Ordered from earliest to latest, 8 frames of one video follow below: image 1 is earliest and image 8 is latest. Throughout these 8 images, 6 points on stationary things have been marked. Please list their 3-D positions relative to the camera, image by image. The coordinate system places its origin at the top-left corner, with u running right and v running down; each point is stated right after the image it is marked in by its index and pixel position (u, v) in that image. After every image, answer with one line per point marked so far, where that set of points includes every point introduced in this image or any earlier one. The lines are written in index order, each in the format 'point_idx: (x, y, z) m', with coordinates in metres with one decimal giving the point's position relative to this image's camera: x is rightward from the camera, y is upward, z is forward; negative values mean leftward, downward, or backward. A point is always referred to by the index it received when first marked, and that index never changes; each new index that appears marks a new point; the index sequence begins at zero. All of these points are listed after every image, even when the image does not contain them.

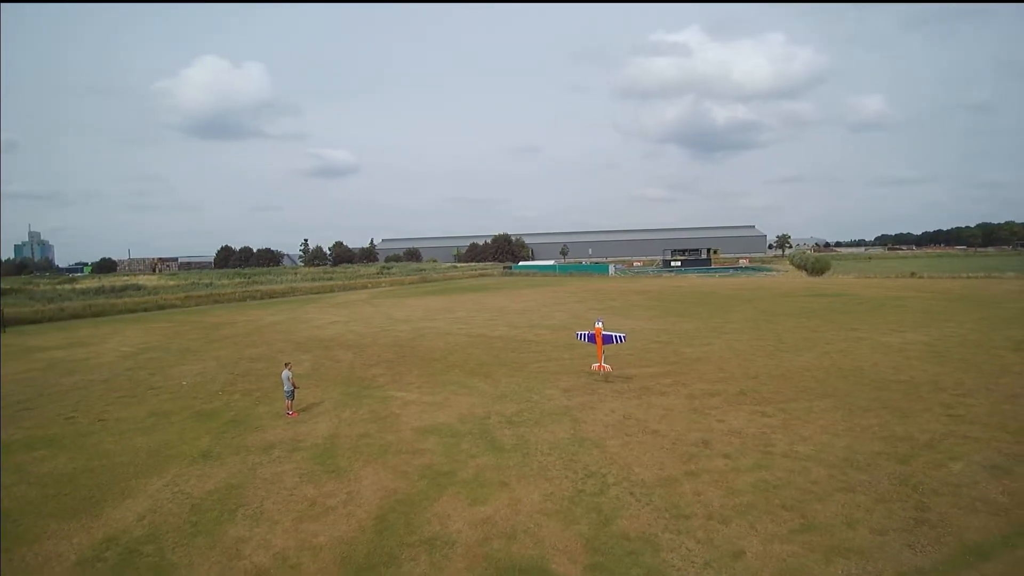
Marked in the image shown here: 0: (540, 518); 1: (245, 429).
0: (+0.4, -3.6, +8.2) m
1: (-6.3, -3.3, +12.4) m
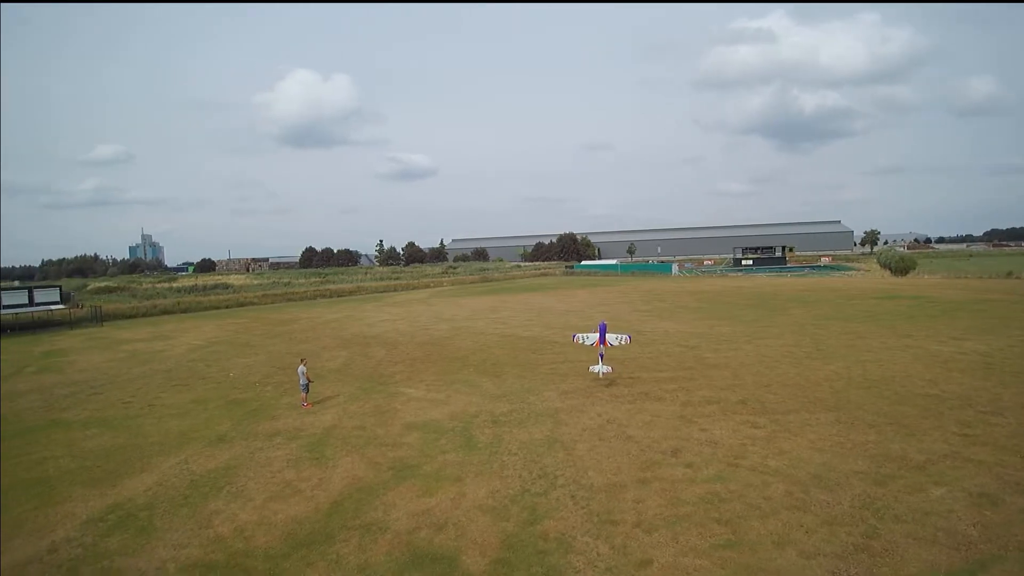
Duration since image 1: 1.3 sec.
0: (-0.6, -3.7, +8.7) m
1: (-6.6, -3.4, +13.8) m
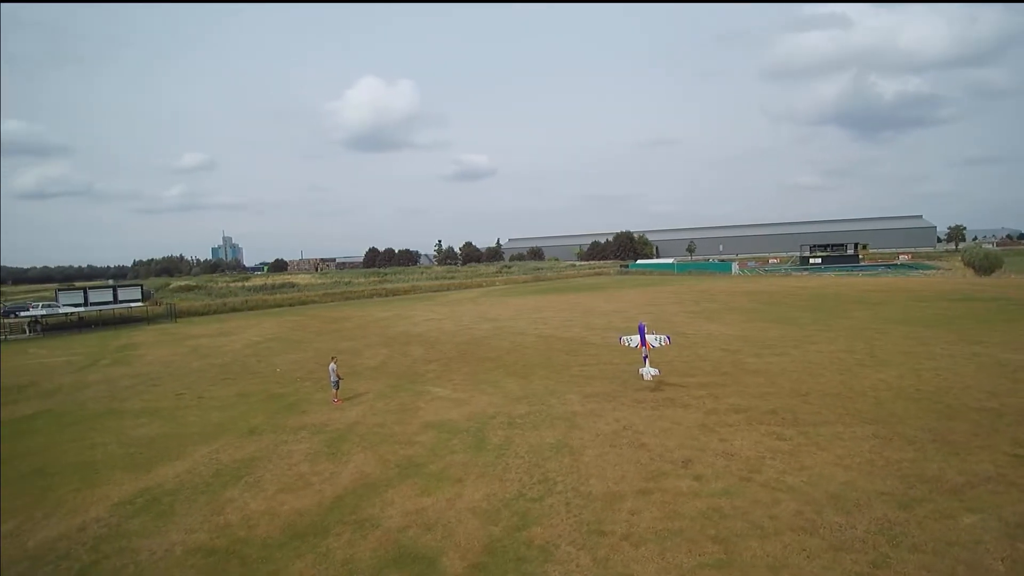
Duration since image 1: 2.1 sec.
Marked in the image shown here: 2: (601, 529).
0: (-0.8, -3.8, +8.7) m
1: (-6.0, -3.4, +14.6) m
2: (+1.4, -3.7, +8.0) m
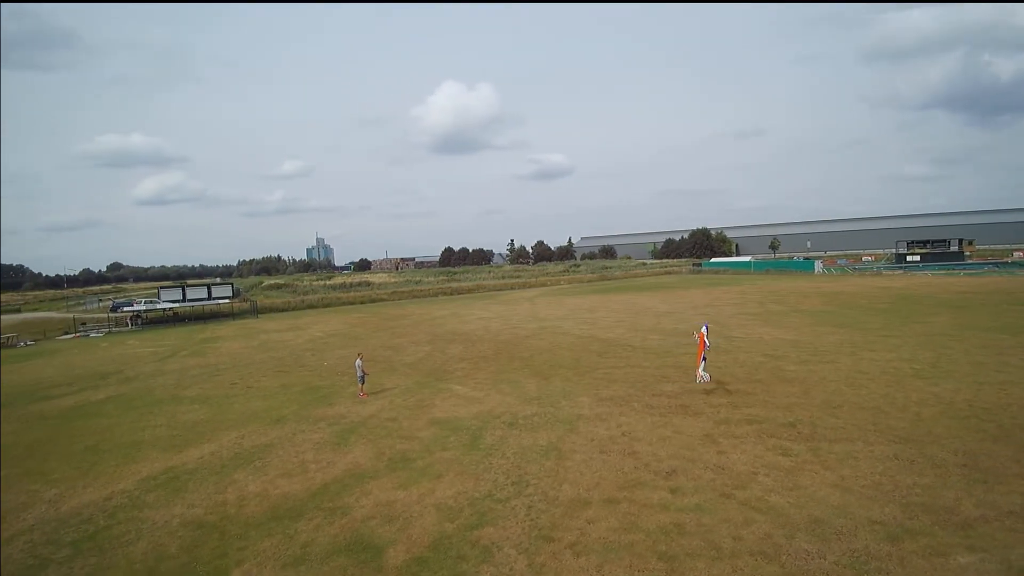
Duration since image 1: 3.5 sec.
0: (-1.4, -3.8, +9.0) m
1: (-5.6, -3.5, +15.6) m
2: (+0.6, -3.8, +8.0) m
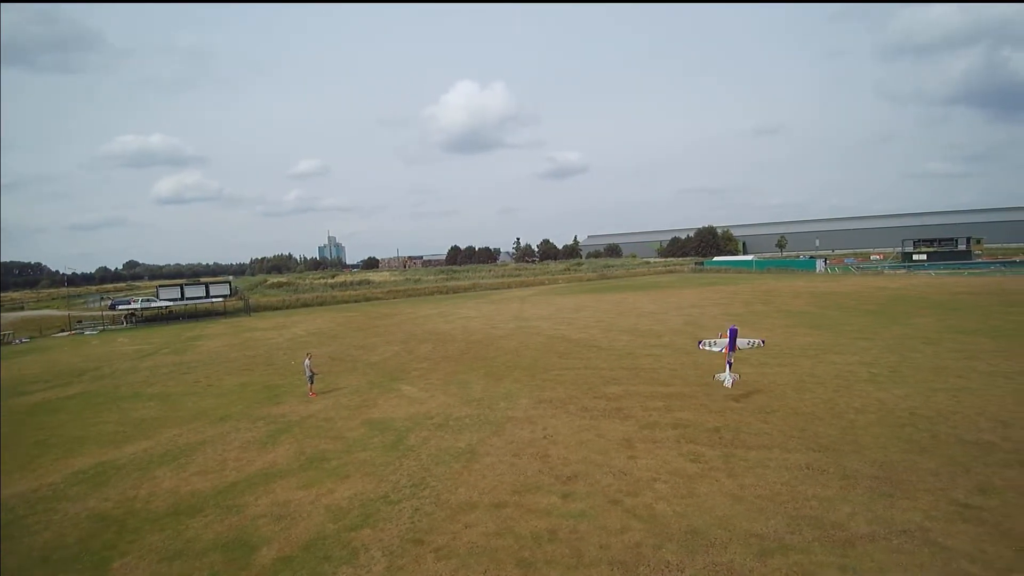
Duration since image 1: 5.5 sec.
0: (-3.3, -3.9, +9.0) m
1: (-7.3, -3.5, +15.8) m
2: (-1.4, -3.8, +7.9) m
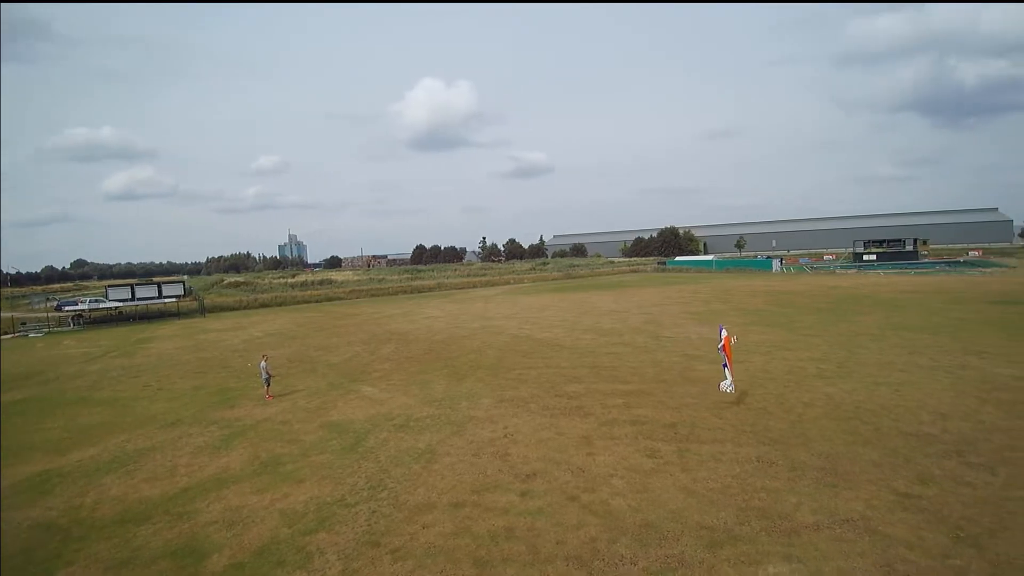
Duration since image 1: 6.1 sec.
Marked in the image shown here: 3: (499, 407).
0: (-4.0, -3.9, +8.8) m
1: (-8.4, -3.4, +15.4) m
2: (-2.0, -3.8, +7.9) m
3: (-0.3, -3.2, +13.8) m
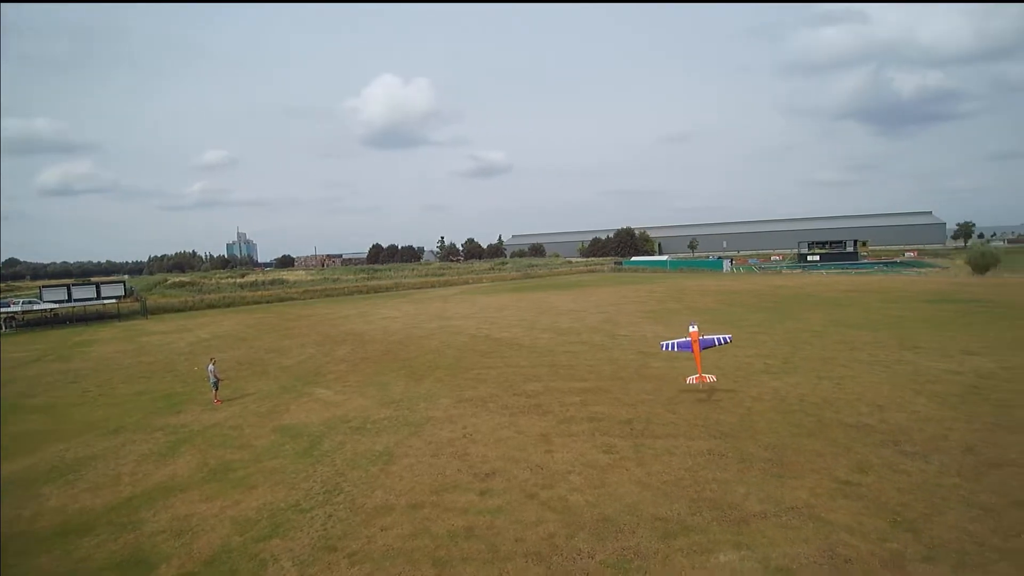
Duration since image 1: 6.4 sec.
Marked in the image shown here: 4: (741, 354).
0: (-4.7, -3.9, +8.5) m
1: (-9.6, -3.4, +14.7) m
2: (-2.6, -3.8, +7.7) m
3: (-1.4, -3.1, +13.8) m
4: (+7.8, -2.2, +17.7) m
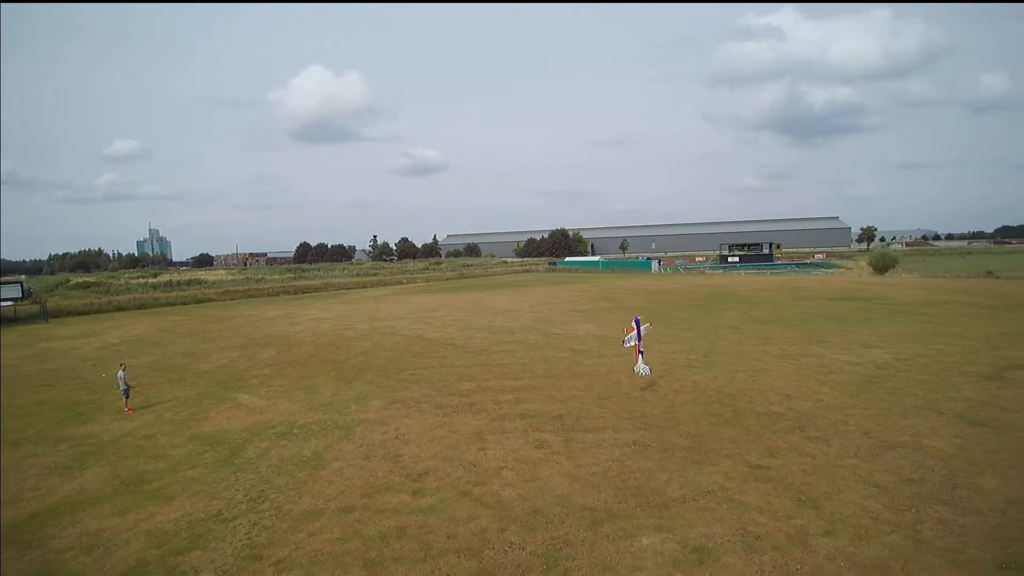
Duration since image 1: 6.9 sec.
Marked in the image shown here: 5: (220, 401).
0: (-5.8, -3.9, +8.0) m
1: (-11.4, -3.5, +13.5) m
2: (-3.6, -3.8, +7.4) m
3: (-3.1, -3.1, +13.6) m
4: (+5.5, -2.2, +18.6) m
5: (-8.3, -3.2, +14.8) m
